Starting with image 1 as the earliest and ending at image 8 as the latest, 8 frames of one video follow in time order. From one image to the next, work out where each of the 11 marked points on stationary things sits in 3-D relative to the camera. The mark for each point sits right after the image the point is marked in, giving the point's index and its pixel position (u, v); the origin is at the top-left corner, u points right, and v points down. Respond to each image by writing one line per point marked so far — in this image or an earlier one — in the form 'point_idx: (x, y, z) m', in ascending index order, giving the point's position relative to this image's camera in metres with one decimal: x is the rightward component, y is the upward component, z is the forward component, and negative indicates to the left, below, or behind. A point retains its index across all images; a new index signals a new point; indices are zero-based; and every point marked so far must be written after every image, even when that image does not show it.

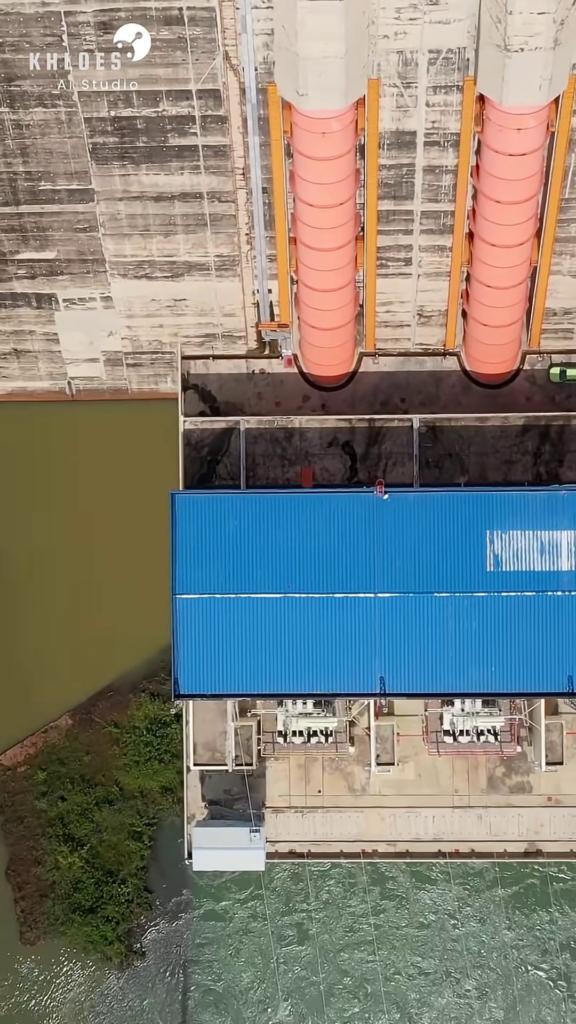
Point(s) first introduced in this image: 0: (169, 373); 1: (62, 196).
0: (-1.3, +1.5, +13.4) m
1: (-2.1, +3.0, +11.7) m
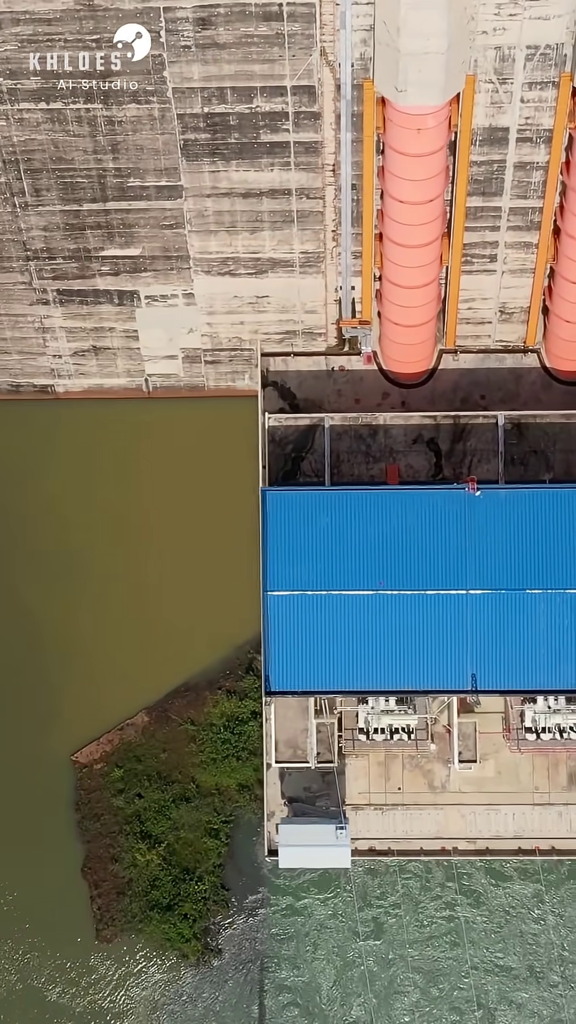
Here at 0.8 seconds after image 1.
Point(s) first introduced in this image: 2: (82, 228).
0: (-0.4, +1.5, +13.4) m
1: (-1.3, +3.0, +11.7) m
2: (-2.0, +2.7, +12.0) m
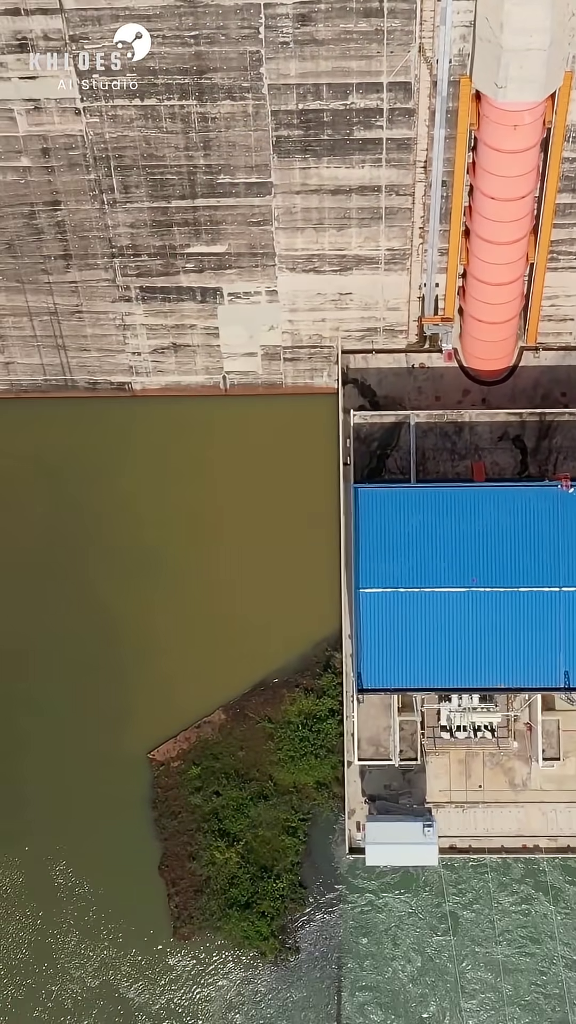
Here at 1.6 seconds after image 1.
0: (+0.4, +1.6, +13.3) m
1: (-0.5, +3.0, +11.7) m
2: (-1.2, +2.8, +12.0) m
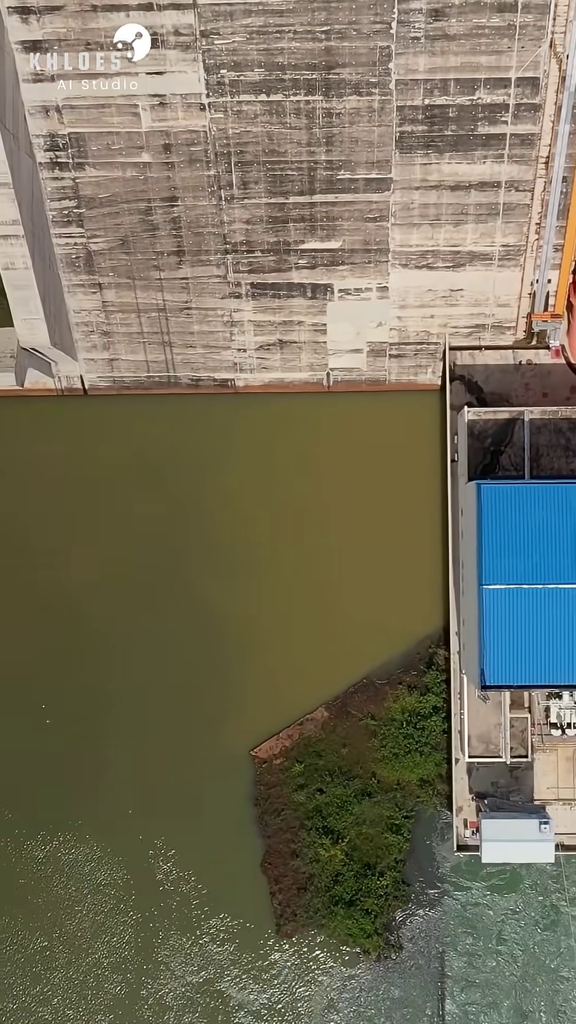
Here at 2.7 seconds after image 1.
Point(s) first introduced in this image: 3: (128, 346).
0: (+1.5, +1.6, +13.3) m
1: (+0.7, +3.1, +11.7) m
2: (0.0, +2.8, +12.0) m
3: (-1.7, +1.8, +13.2) m
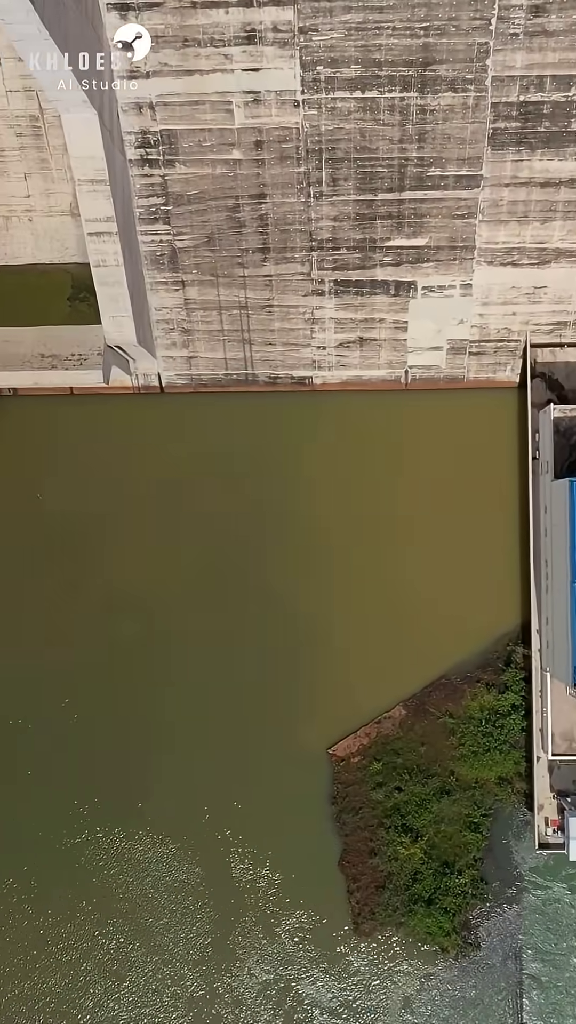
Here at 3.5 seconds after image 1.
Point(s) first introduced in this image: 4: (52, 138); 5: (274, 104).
0: (+2.4, +1.6, +13.3) m
1: (+1.5, +3.1, +11.7) m
2: (+0.8, +2.8, +12.0) m
3: (-0.9, +1.8, +13.2) m
4: (-2.2, +3.4, +11.4) m
5: (-0.1, +3.7, +11.1) m
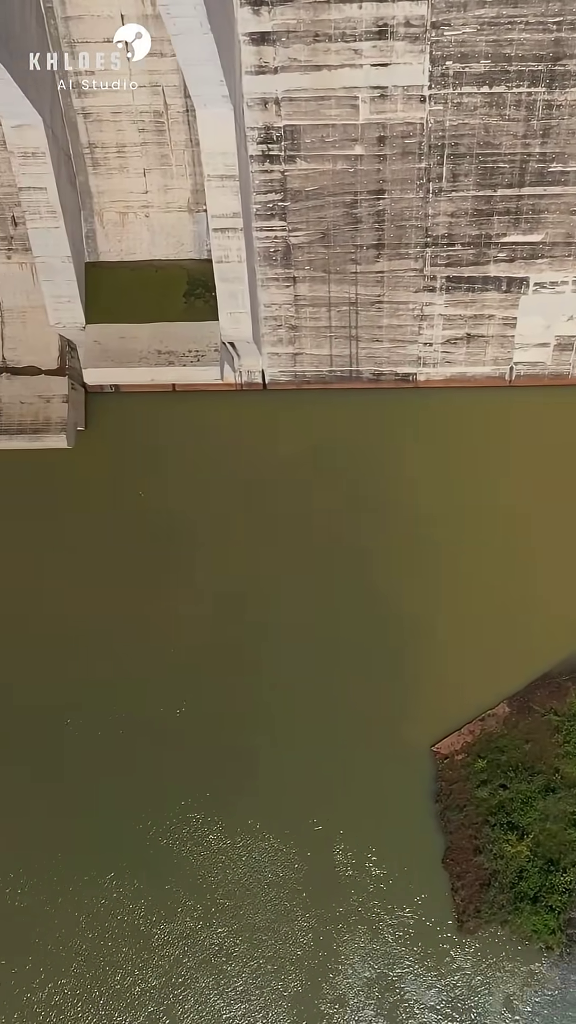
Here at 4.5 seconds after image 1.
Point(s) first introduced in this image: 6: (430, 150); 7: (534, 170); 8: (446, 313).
0: (+3.5, +1.6, +13.3) m
1: (+2.6, +3.1, +11.6) m
2: (+1.9, +2.9, +11.9) m
3: (+0.3, +1.8, +13.2) m
4: (-1.0, +3.5, +11.4) m
5: (+1.0, +3.7, +11.1) m
6: (+1.3, +3.3, +11.4) m
7: (+2.3, +3.2, +11.6) m
8: (+1.6, +2.1, +12.9) m
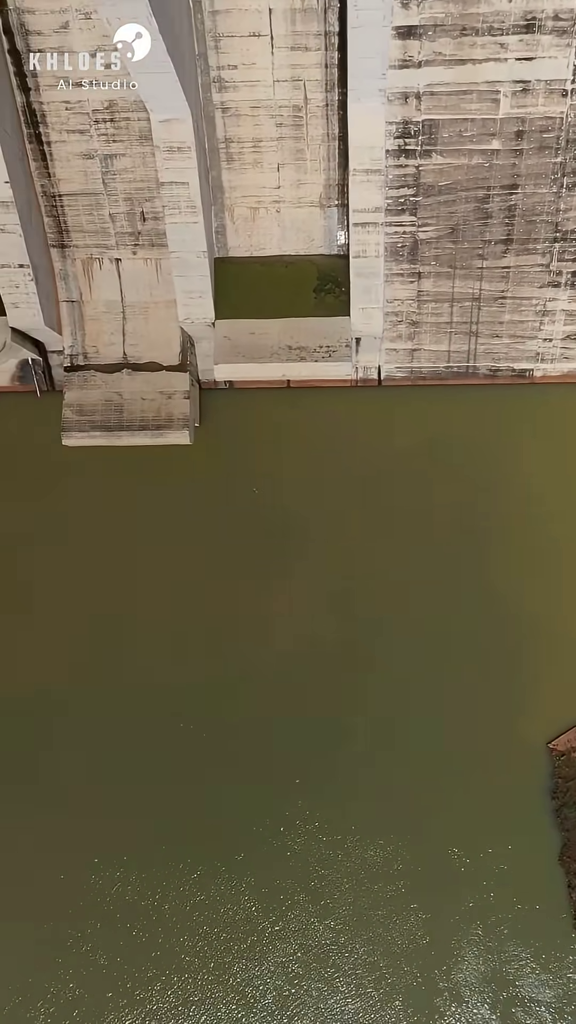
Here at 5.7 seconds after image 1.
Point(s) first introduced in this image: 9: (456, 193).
0: (+4.8, +1.7, +13.2) m
1: (+3.9, +3.2, +11.6) m
2: (+3.2, +2.9, +11.9) m
3: (+1.5, +1.9, +13.1) m
4: (+0.2, +3.5, +11.3) m
5: (+2.3, +3.7, +11.1) m
6: (+2.6, +3.4, +11.4) m
7: (+3.6, +3.2, +11.5) m
8: (+2.9, +2.1, +12.8) m
9: (+1.6, +3.0, +11.8) m
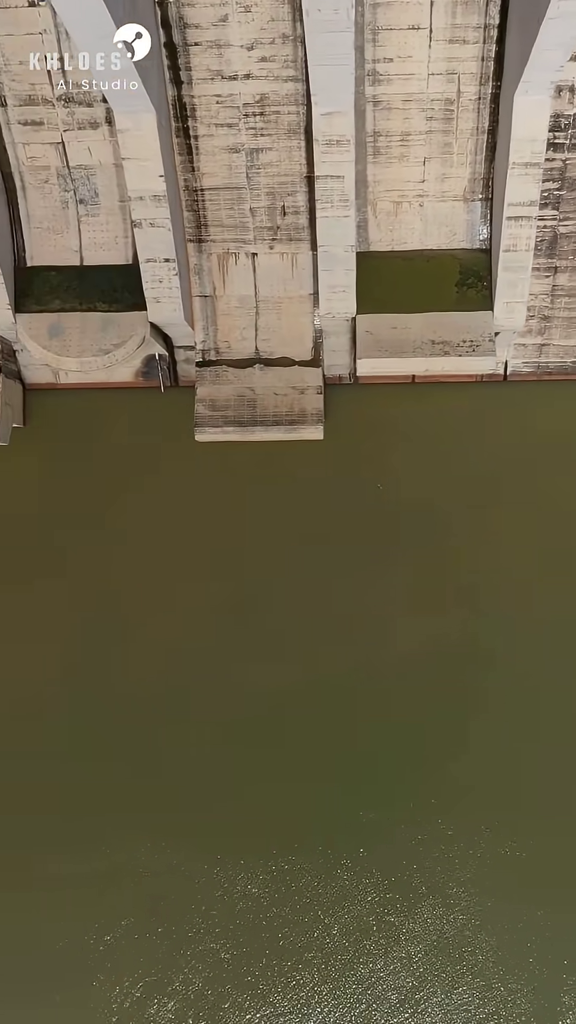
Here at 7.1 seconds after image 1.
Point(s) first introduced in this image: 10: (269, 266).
0: (+6.1, +1.7, +13.2) m
1: (+5.3, +3.2, +11.6) m
2: (+4.6, +3.0, +11.9) m
3: (+2.9, +1.9, +13.1) m
4: (+1.6, +3.6, +11.3) m
5: (+3.6, +3.8, +11.0) m
6: (+3.9, +3.4, +11.4) m
7: (+4.9, +3.3, +11.5) m
8: (+4.3, +2.1, +12.8) m
9: (+3.0, +3.1, +11.8) m
10: (-0.2, +2.5, +12.5) m
